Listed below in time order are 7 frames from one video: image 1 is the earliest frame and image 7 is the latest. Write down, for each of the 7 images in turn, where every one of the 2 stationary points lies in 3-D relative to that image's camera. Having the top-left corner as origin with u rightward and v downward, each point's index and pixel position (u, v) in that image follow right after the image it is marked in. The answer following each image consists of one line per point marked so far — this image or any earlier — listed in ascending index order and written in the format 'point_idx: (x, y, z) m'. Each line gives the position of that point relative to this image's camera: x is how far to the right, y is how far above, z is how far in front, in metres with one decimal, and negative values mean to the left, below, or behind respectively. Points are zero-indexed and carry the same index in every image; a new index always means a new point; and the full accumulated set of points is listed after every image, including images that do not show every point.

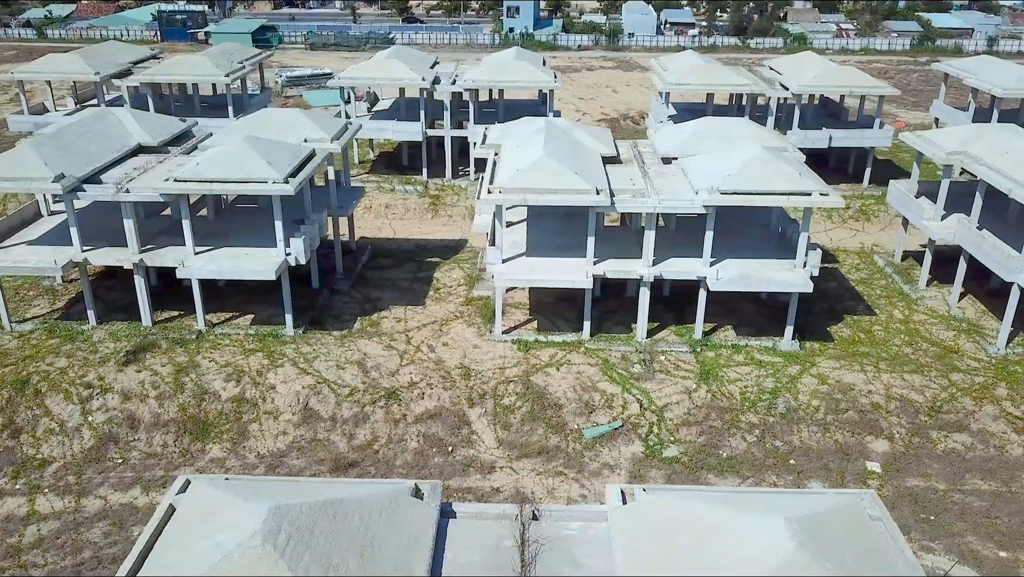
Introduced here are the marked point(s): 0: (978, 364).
0: (+10.7, -1.7, +19.3) m
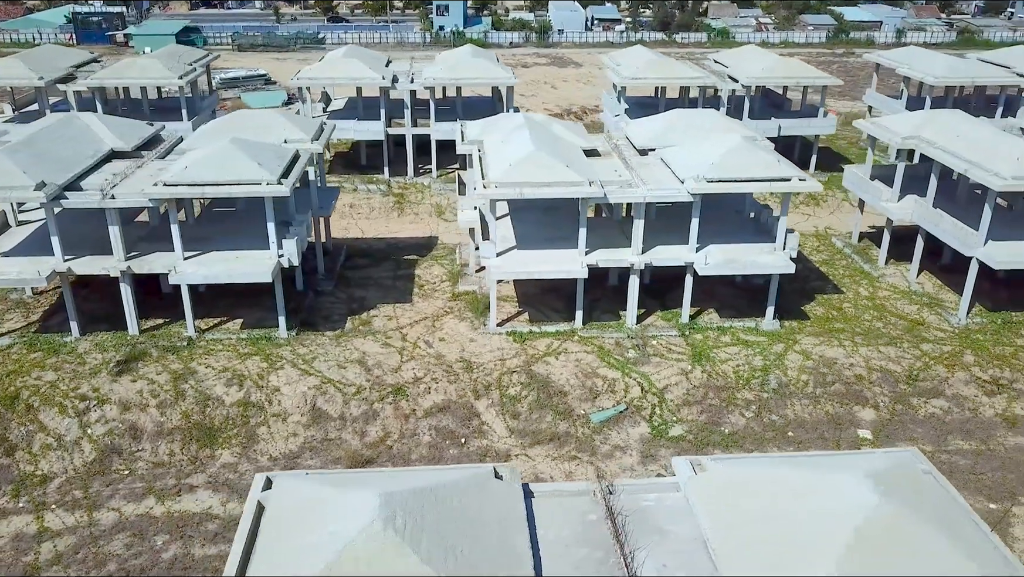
0: (+10.6, -1.1, +20.7) m
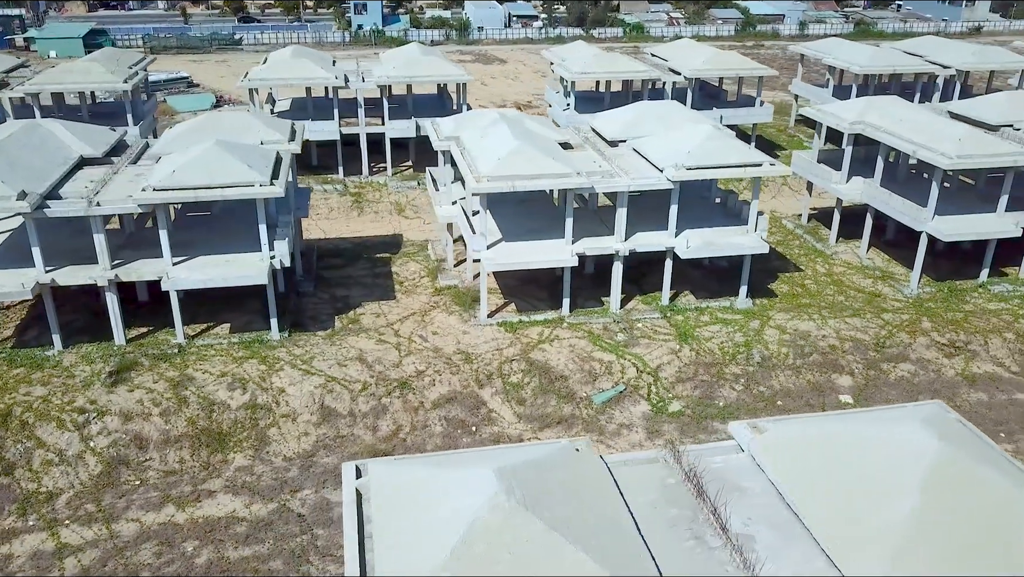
0: (+10.3, -0.4, +22.3) m
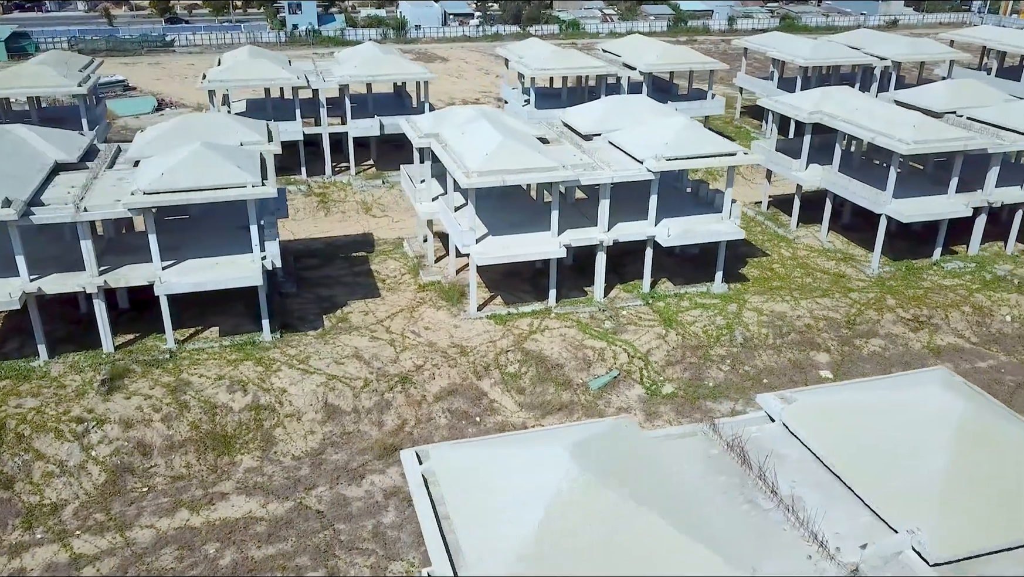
0: (+9.8, +0.1, +23.5) m
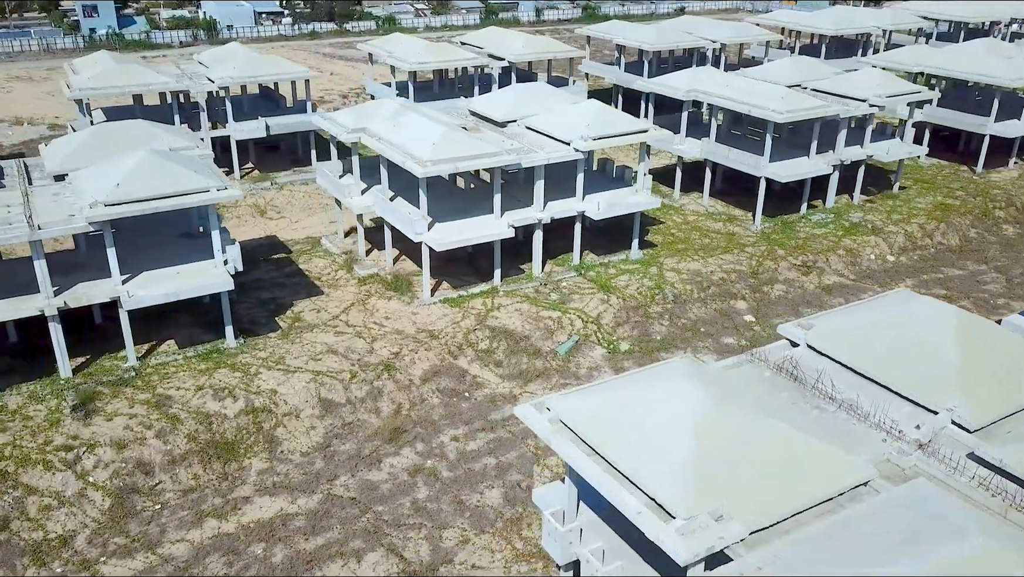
0: (+7.6, +1.6, +26.7) m
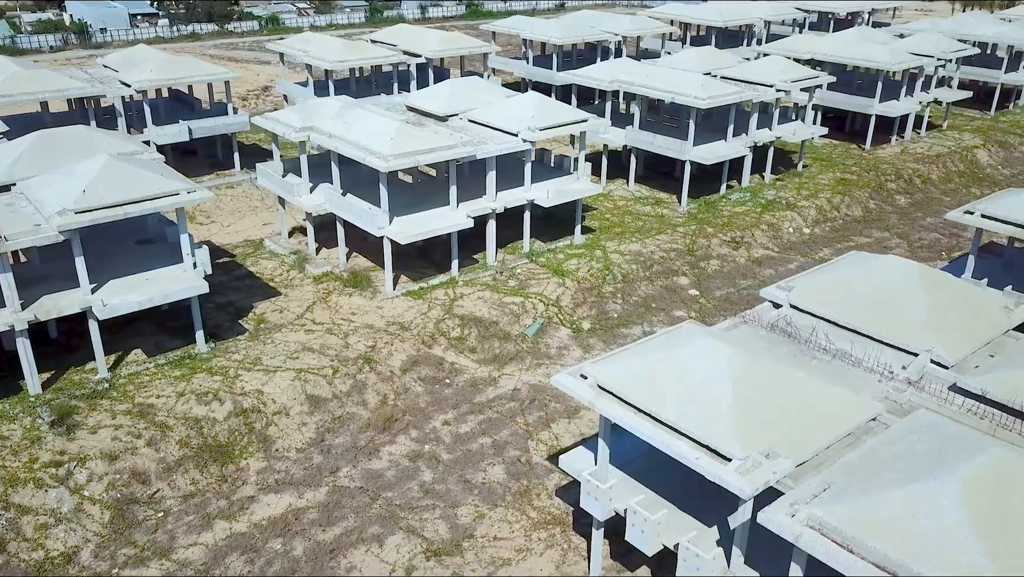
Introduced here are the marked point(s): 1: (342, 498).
0: (+5.7, +2.3, +28.3) m
1: (-3.2, -3.9, +15.7) m
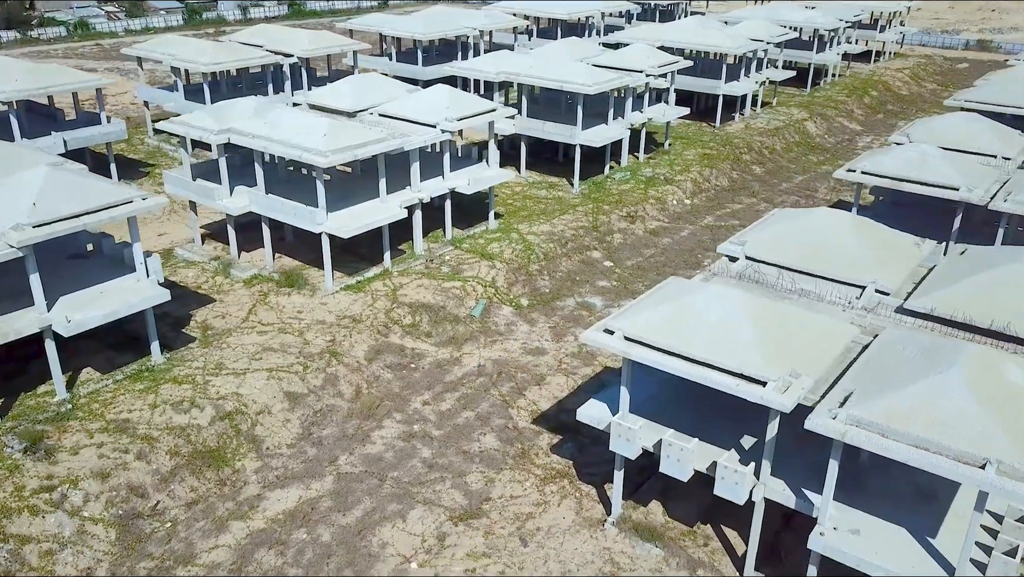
0: (+2.4, +3.2, +30.2) m
1: (-3.1, -3.7, +16.1) m
